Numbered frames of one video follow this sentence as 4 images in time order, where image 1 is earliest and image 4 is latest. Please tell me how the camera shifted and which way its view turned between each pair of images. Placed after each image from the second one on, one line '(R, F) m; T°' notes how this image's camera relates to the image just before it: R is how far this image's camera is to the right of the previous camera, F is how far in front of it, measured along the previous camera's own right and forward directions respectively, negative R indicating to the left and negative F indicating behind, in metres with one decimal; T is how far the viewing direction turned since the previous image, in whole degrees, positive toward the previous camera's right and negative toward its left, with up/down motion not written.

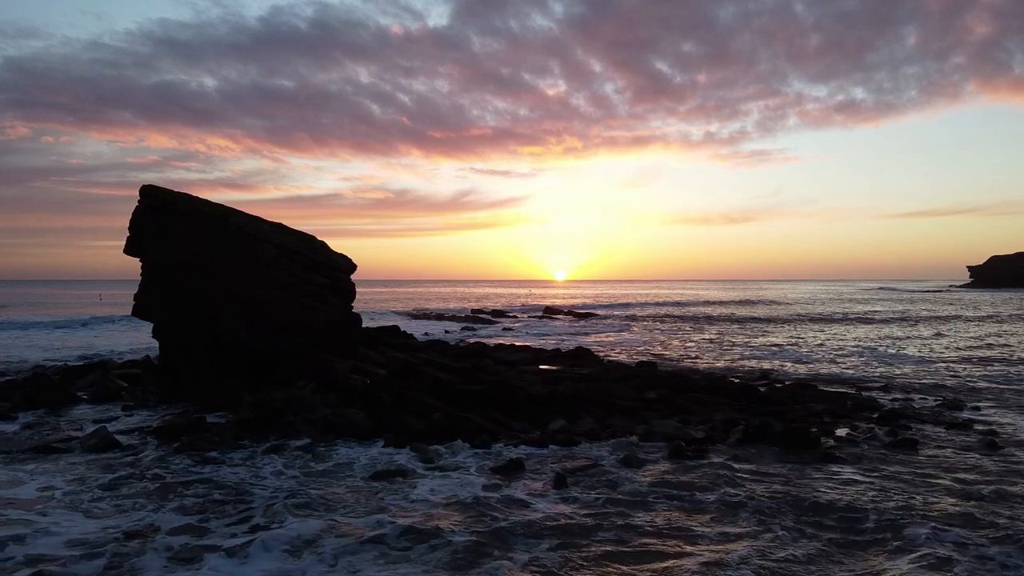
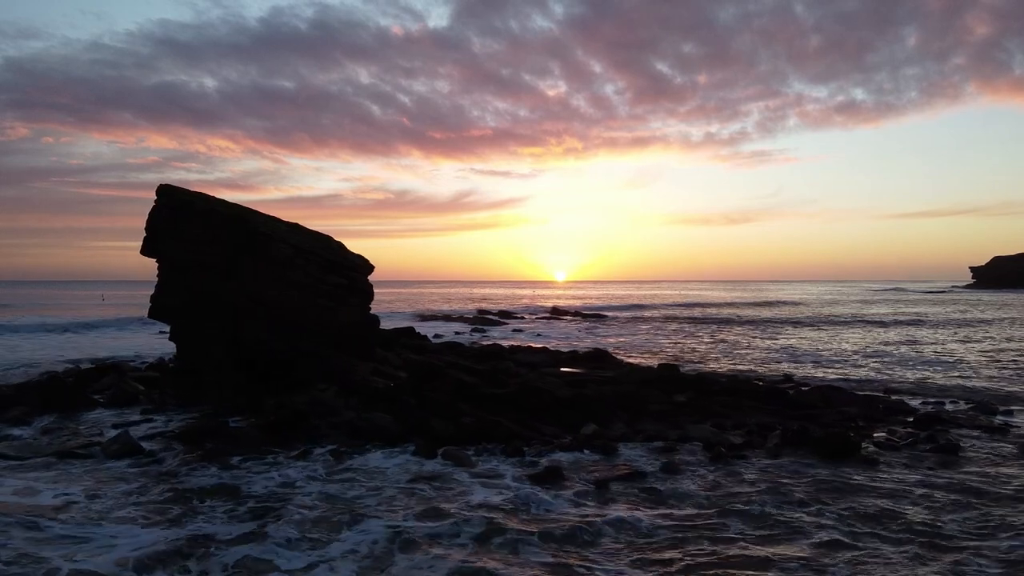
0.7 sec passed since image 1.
(-0.4, +0.3) m; 0°
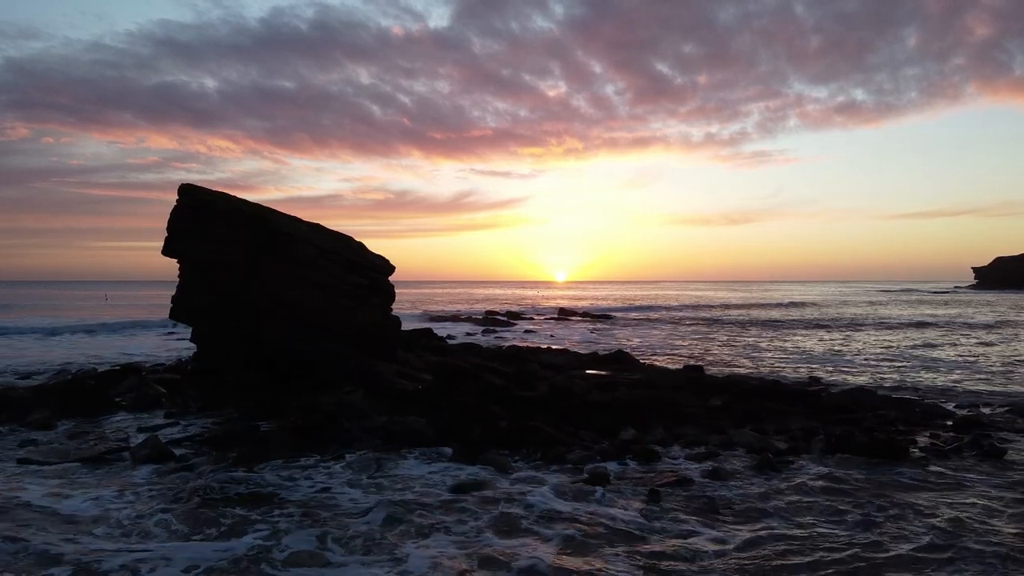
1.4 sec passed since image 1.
(-0.5, +0.3) m; 0°
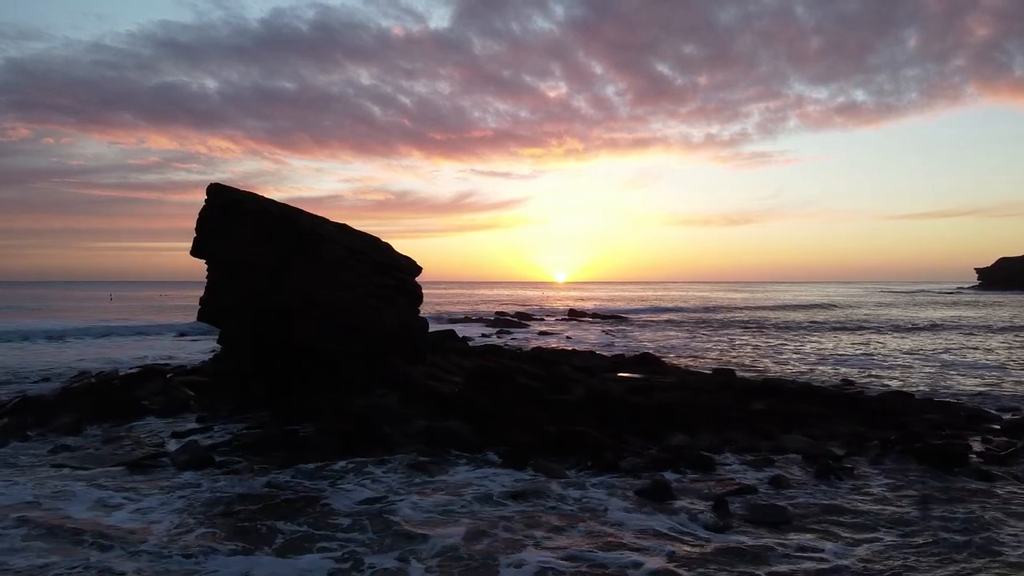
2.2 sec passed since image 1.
(-0.6, +0.3) m; 0°
